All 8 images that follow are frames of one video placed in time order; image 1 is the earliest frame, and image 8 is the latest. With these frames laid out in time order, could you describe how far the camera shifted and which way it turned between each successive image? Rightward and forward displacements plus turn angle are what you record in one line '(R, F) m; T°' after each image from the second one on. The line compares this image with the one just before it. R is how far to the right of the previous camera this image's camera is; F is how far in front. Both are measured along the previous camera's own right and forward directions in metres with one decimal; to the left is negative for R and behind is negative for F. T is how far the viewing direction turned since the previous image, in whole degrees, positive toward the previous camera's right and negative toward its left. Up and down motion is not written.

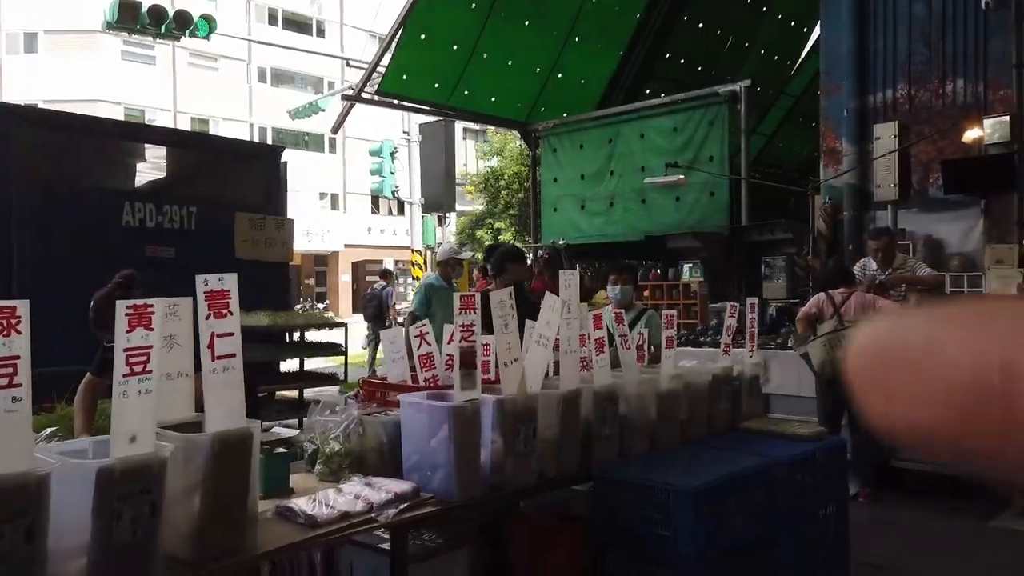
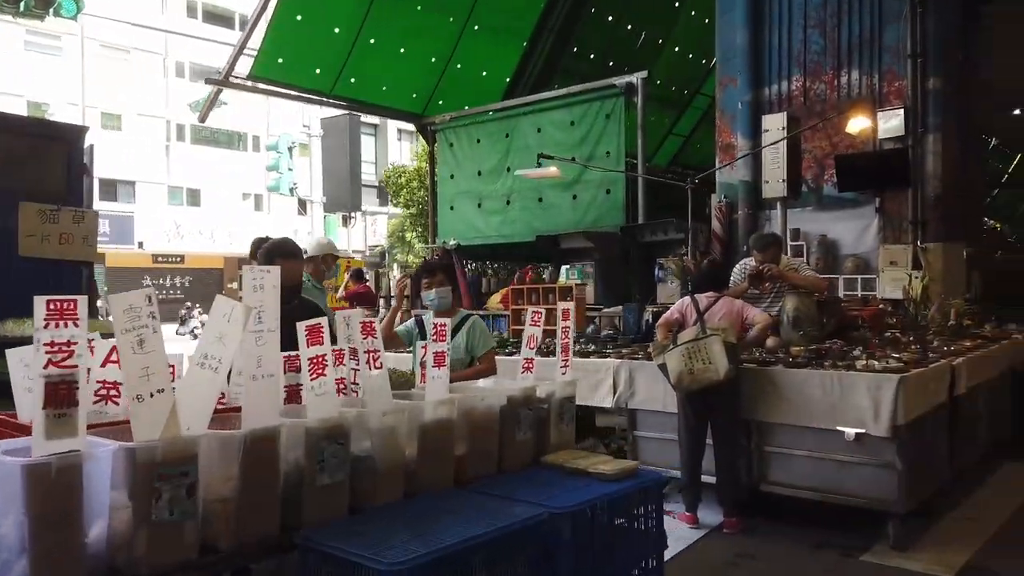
(+0.7, +0.6) m; +4°
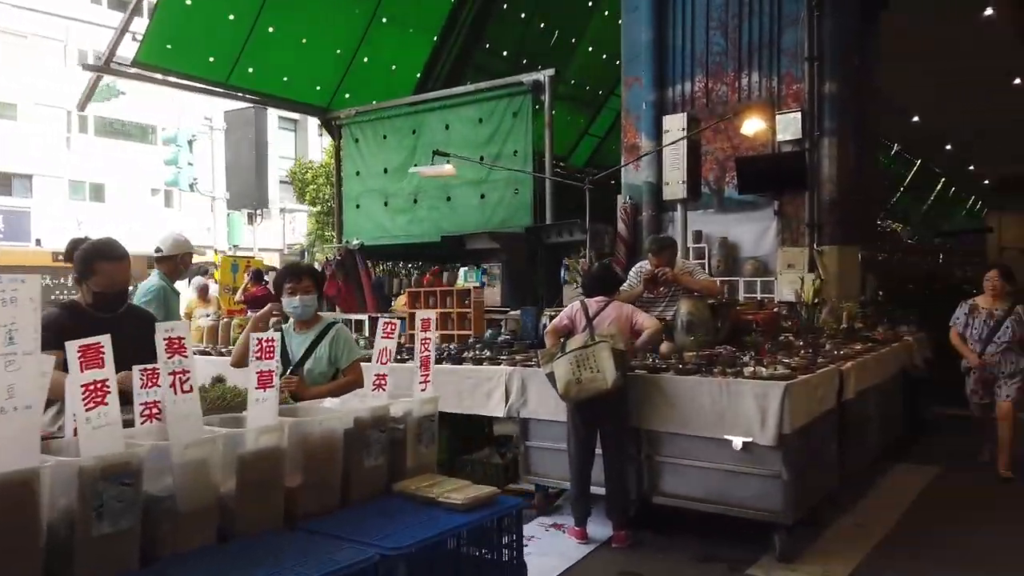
(+0.3, +0.2) m; +5°
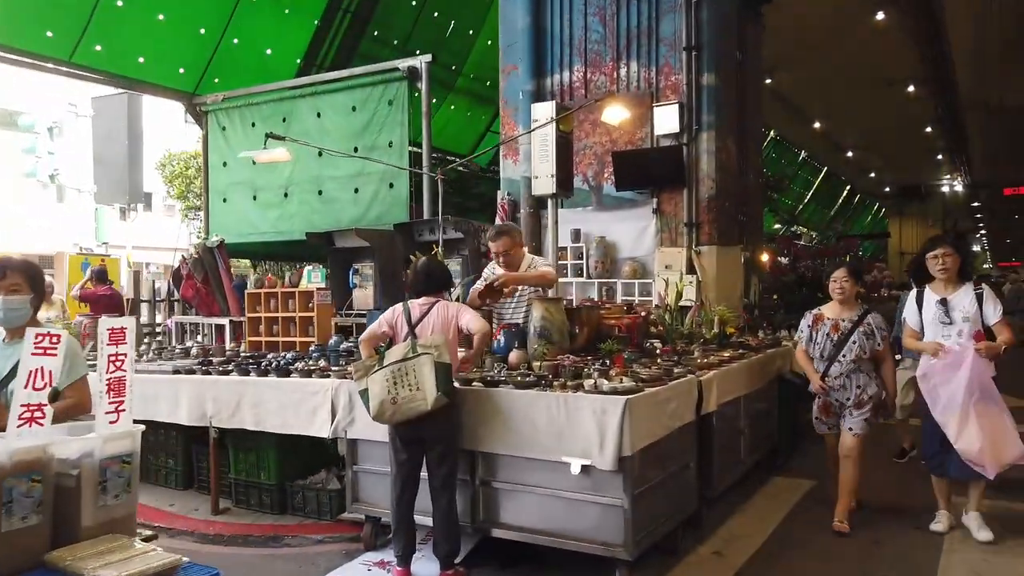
(+0.6, +0.5) m; +5°
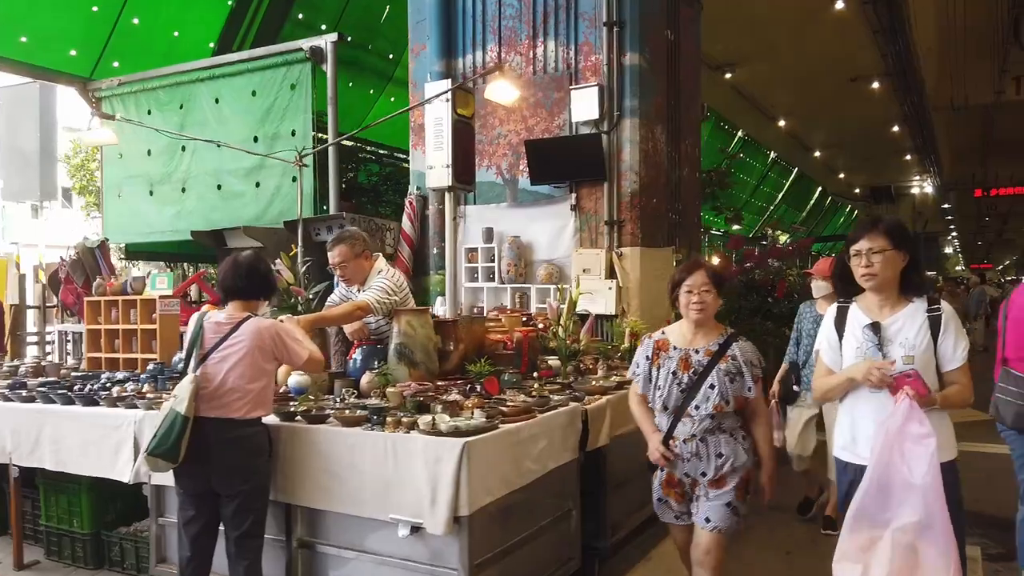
(+0.6, +0.7) m; +1°
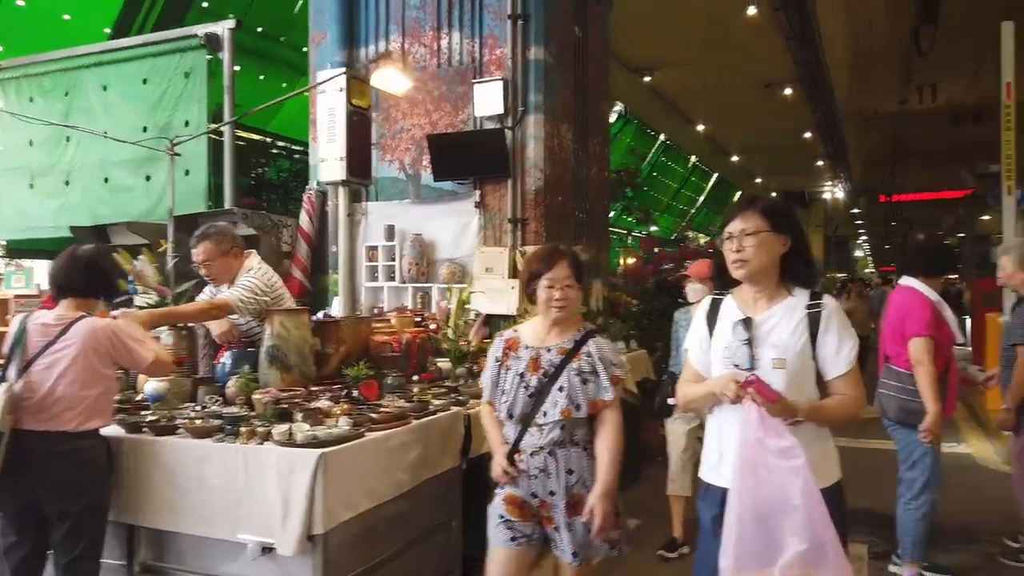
(+0.2, +0.2) m; +5°
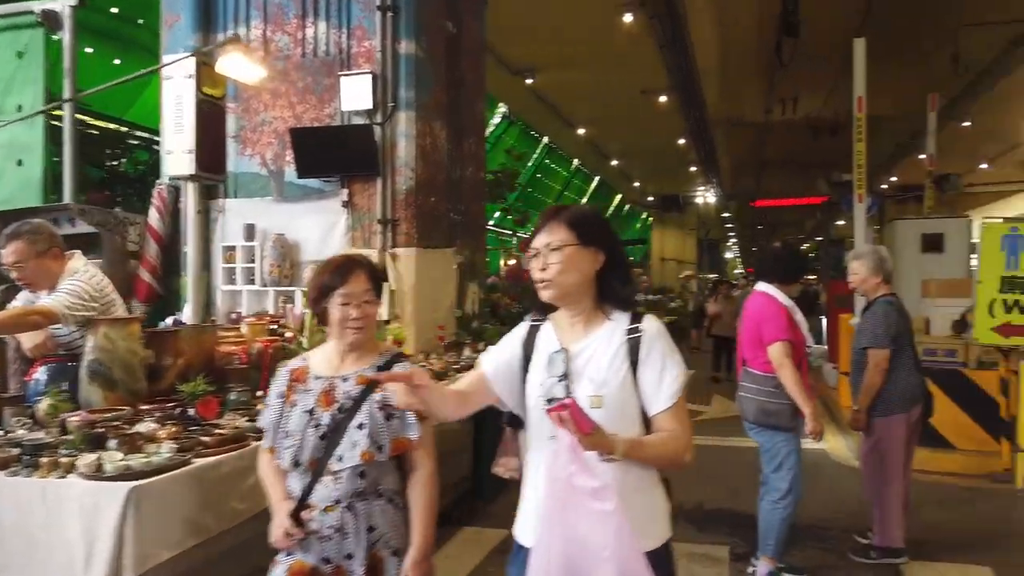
(+0.1, +0.2) m; +9°
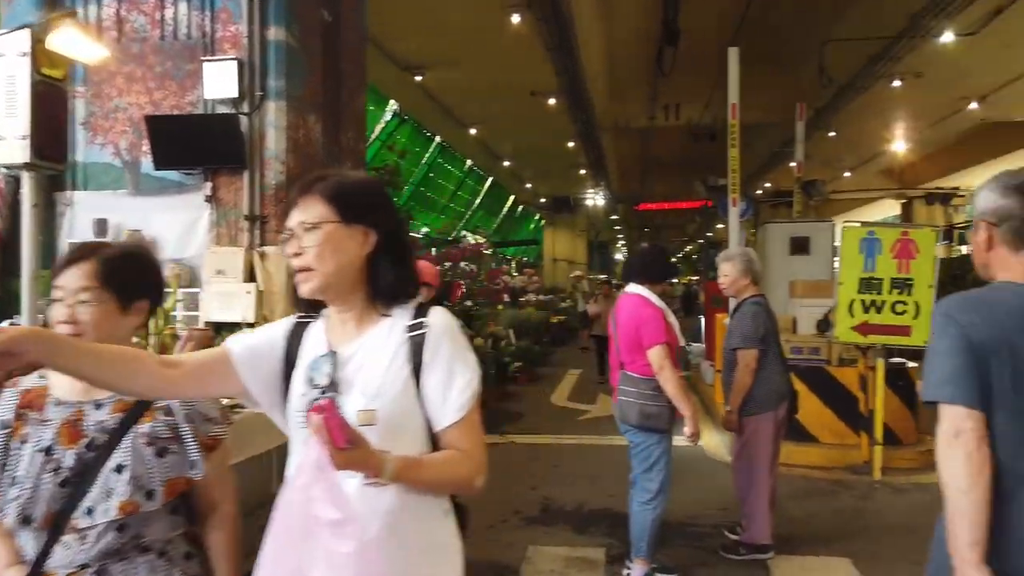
(+0.1, +0.1) m; +8°
